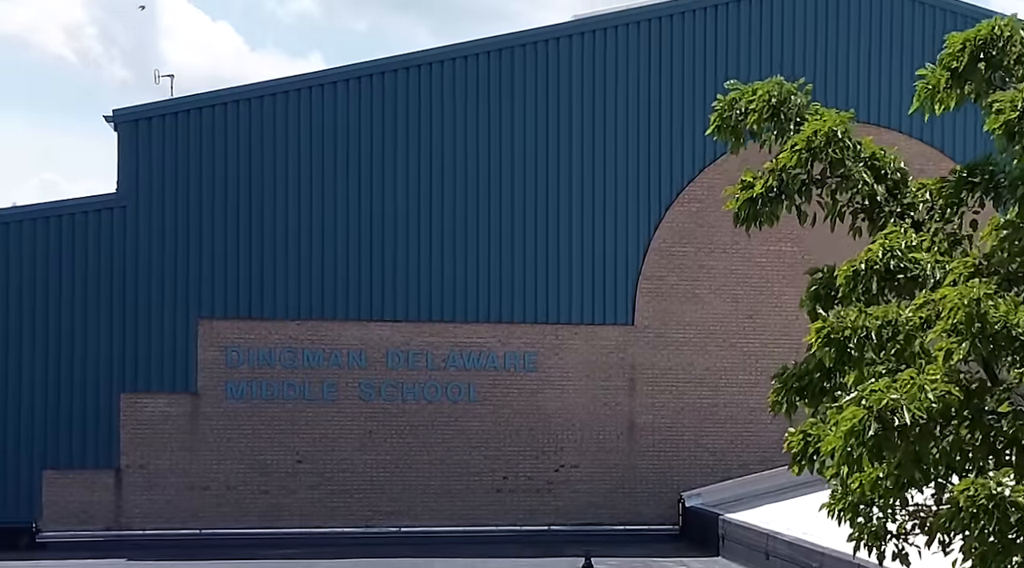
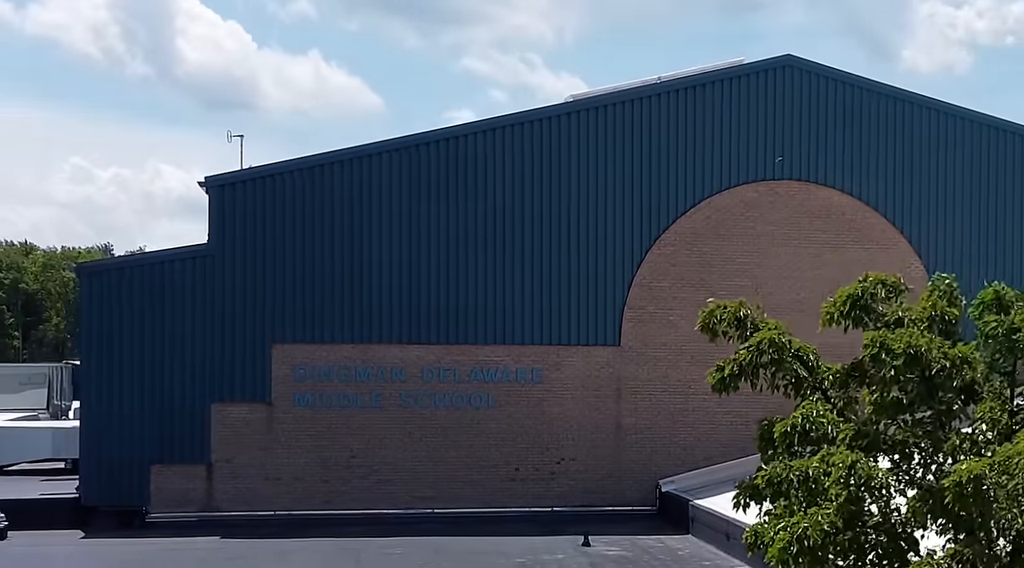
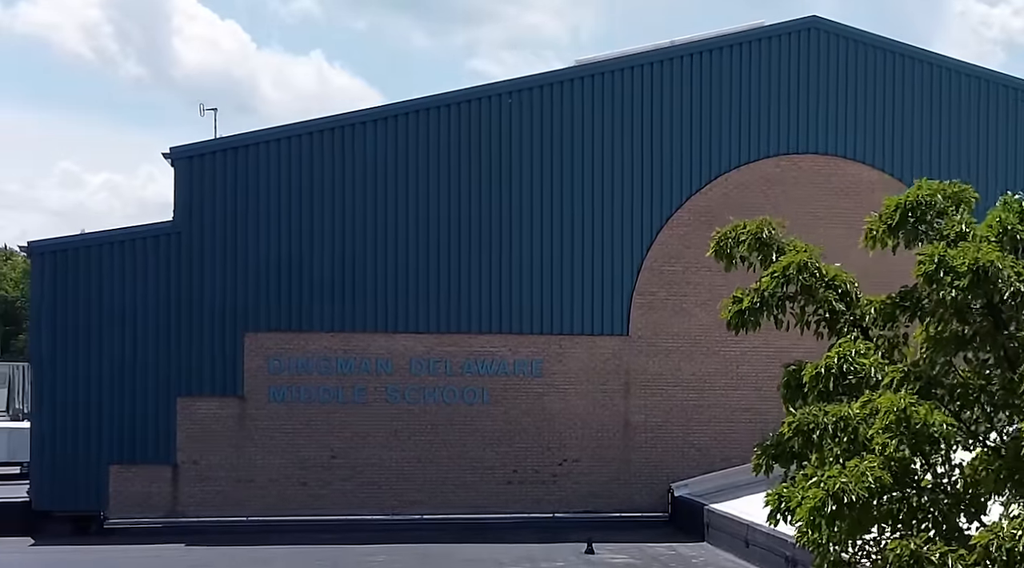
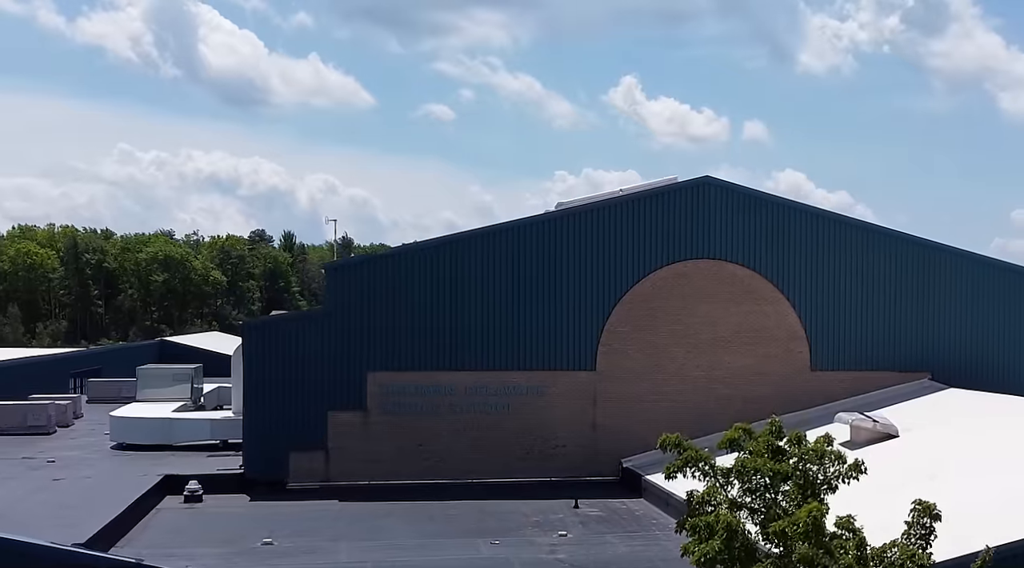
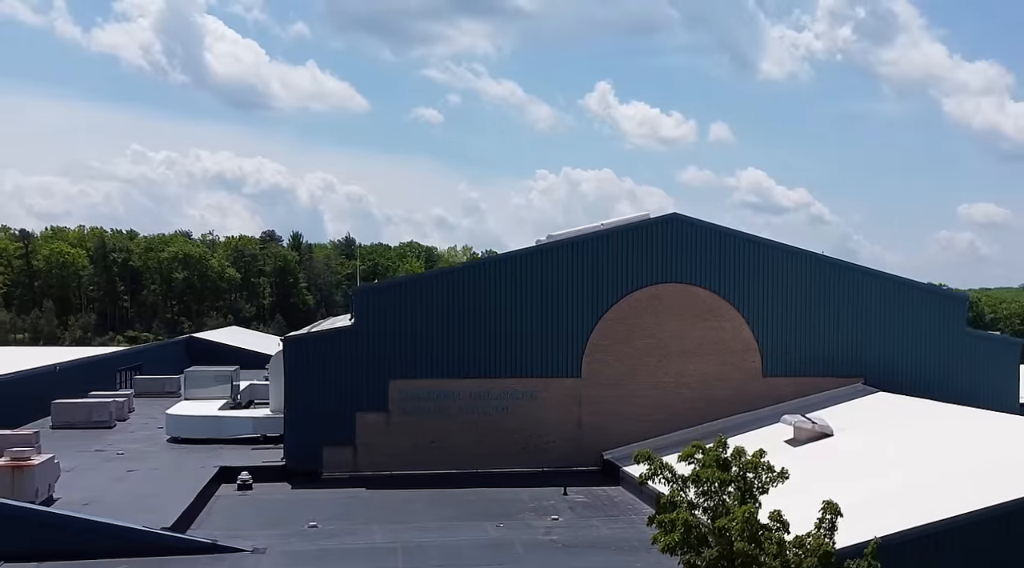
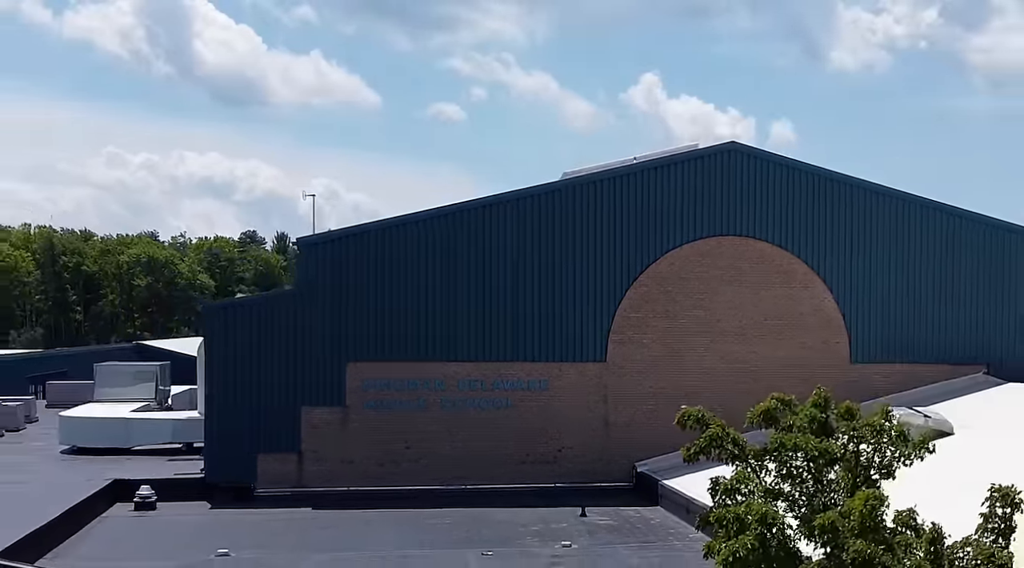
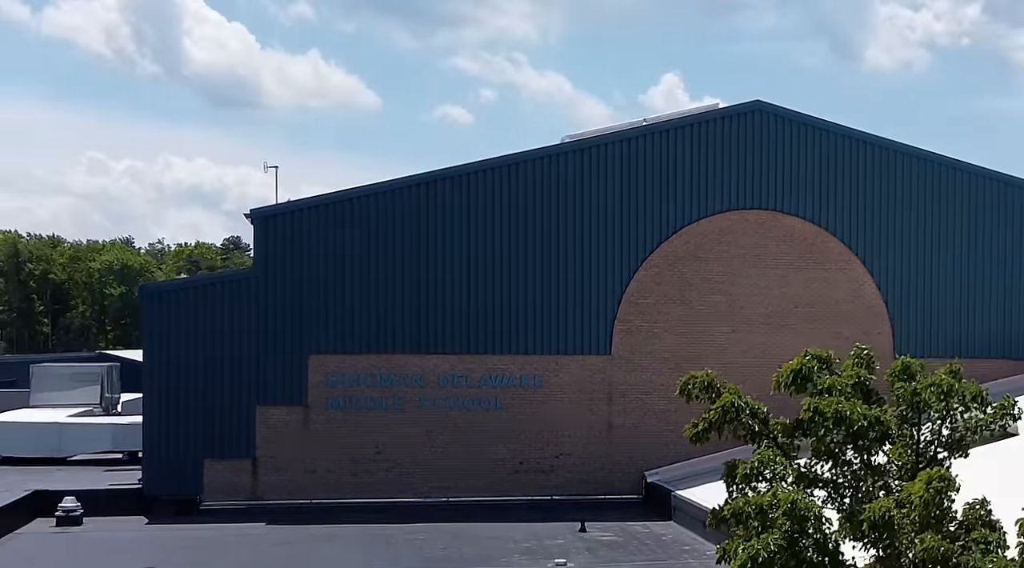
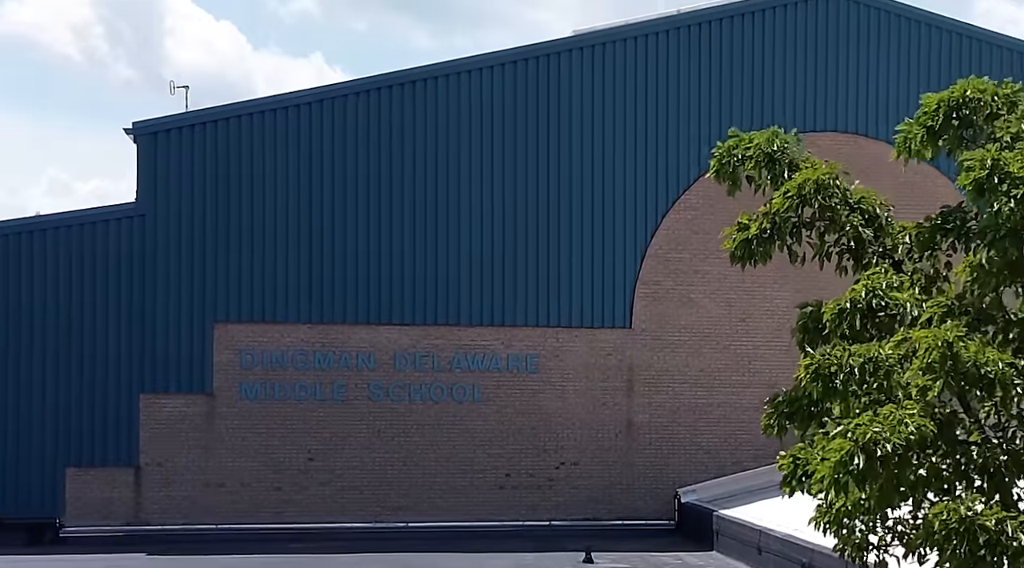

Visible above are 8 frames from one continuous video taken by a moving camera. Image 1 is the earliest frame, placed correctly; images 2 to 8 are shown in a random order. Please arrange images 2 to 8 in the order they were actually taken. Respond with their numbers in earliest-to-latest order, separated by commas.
8, 3, 2, 7, 6, 4, 5
